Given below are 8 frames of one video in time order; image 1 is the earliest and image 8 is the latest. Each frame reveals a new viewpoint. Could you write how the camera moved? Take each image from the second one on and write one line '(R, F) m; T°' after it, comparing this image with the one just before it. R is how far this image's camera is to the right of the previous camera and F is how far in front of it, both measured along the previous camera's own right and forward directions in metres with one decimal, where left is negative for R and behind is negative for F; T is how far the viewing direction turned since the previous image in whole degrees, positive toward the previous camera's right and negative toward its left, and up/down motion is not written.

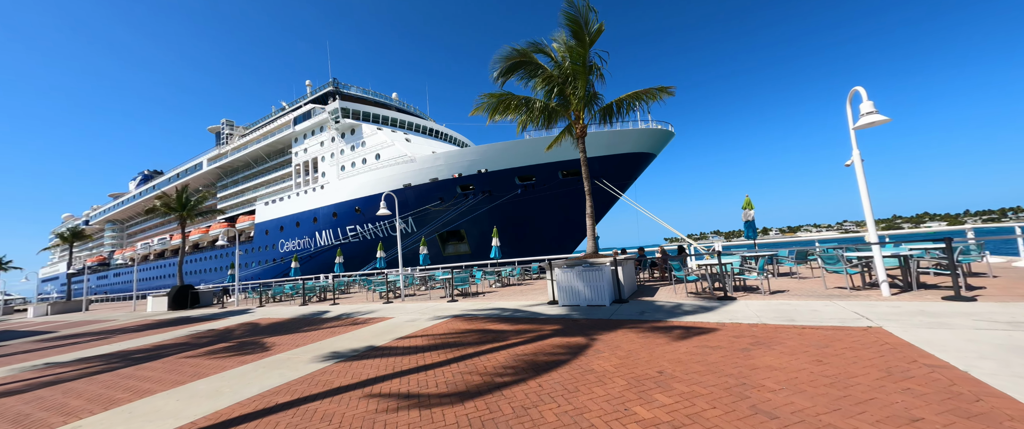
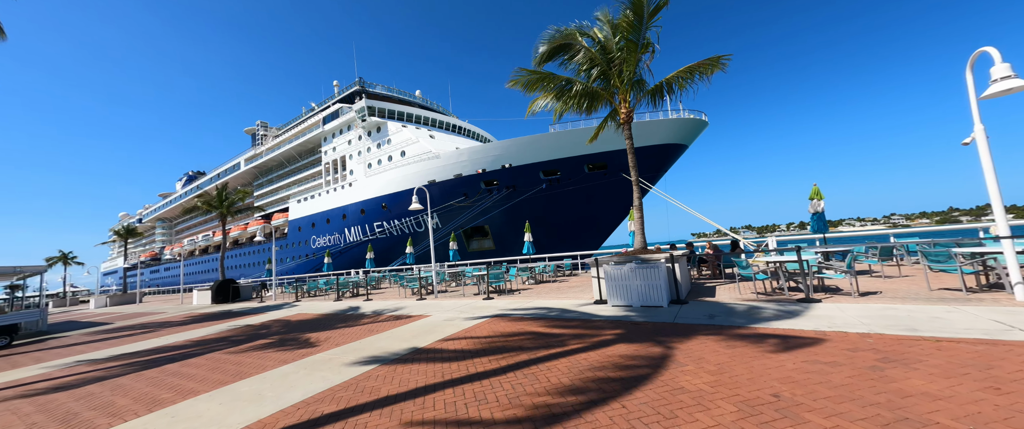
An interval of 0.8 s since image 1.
(-0.4, +0.4) m; -4°
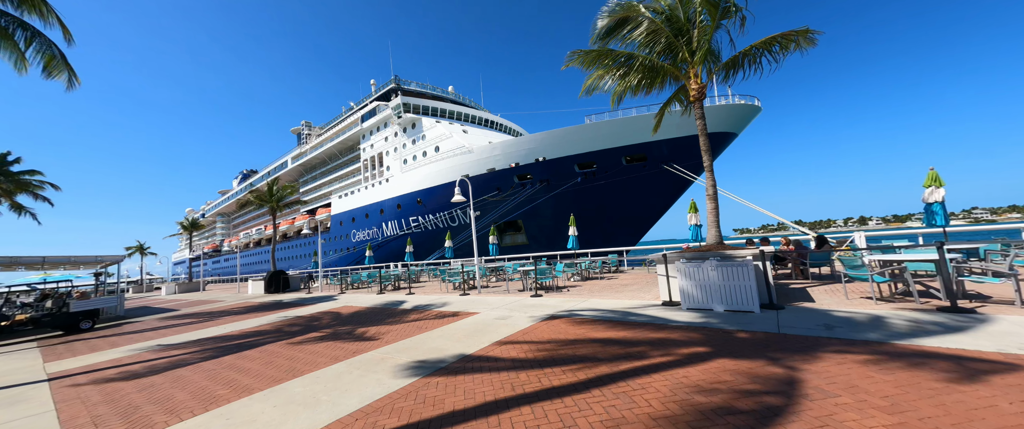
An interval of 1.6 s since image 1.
(-0.4, +0.5) m; -5°
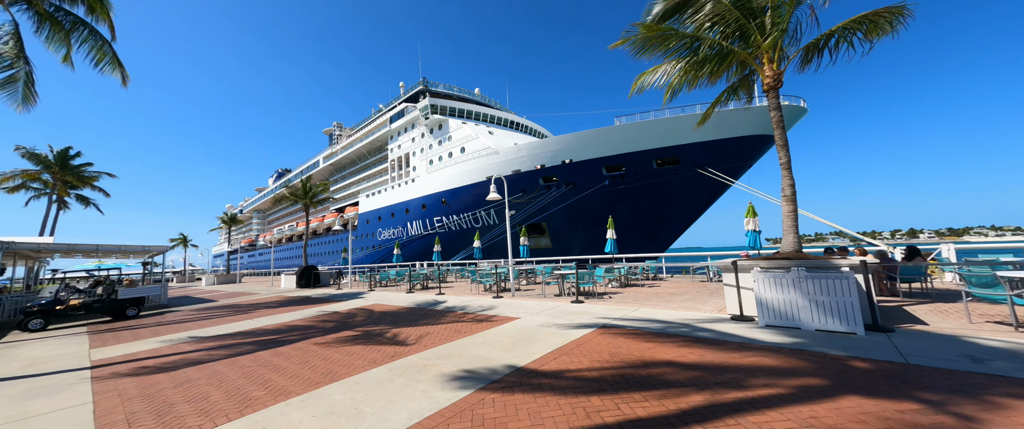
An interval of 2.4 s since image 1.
(-0.4, +0.4) m; -4°
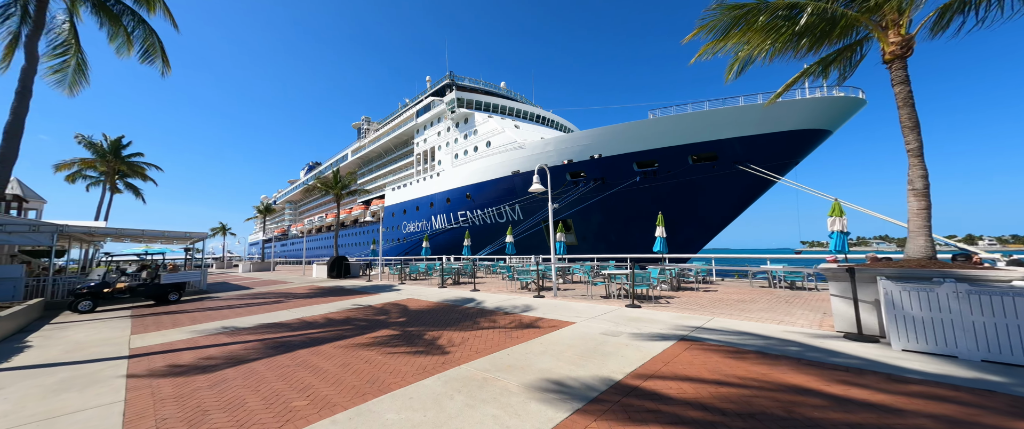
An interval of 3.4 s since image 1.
(-0.6, +0.6) m; -4°
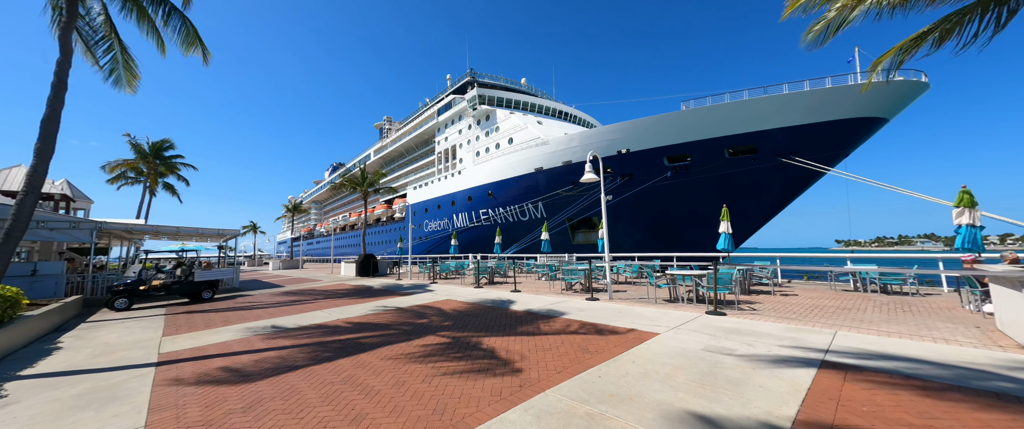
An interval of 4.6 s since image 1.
(-0.7, +0.8) m; -3°
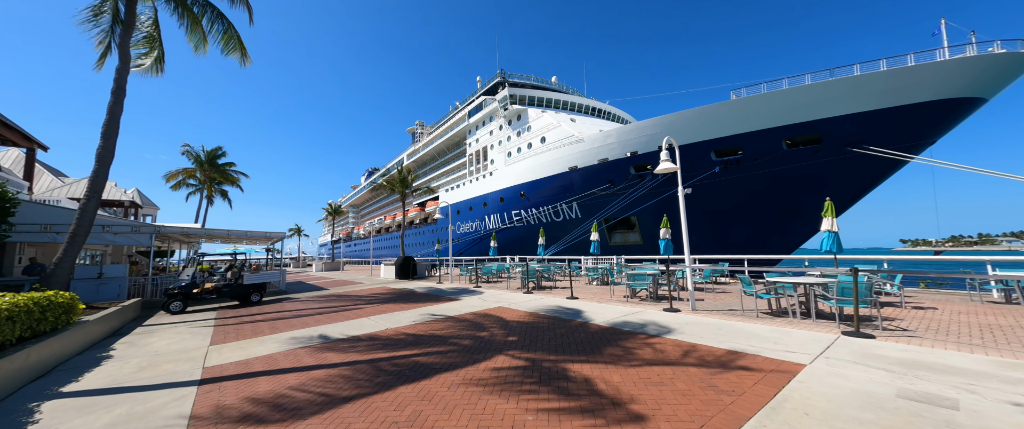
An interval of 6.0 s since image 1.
(-0.7, +0.8) m; -5°
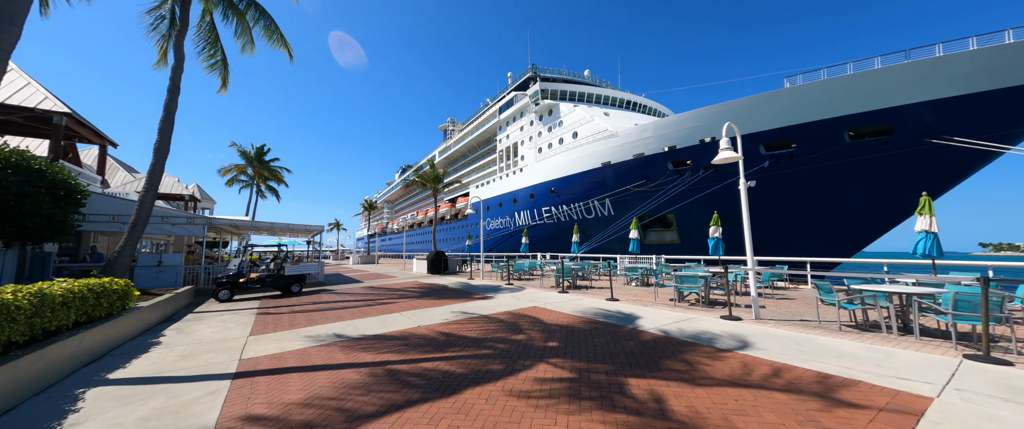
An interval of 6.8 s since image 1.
(-0.2, +0.4) m; -5°
